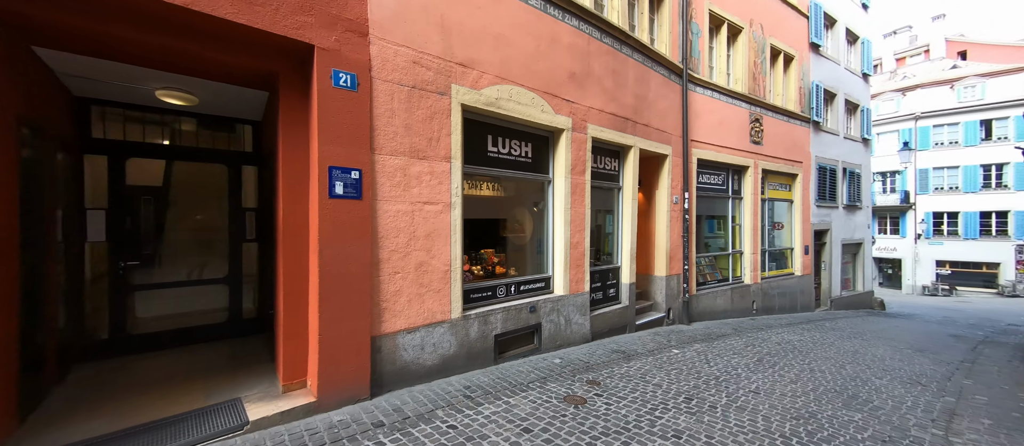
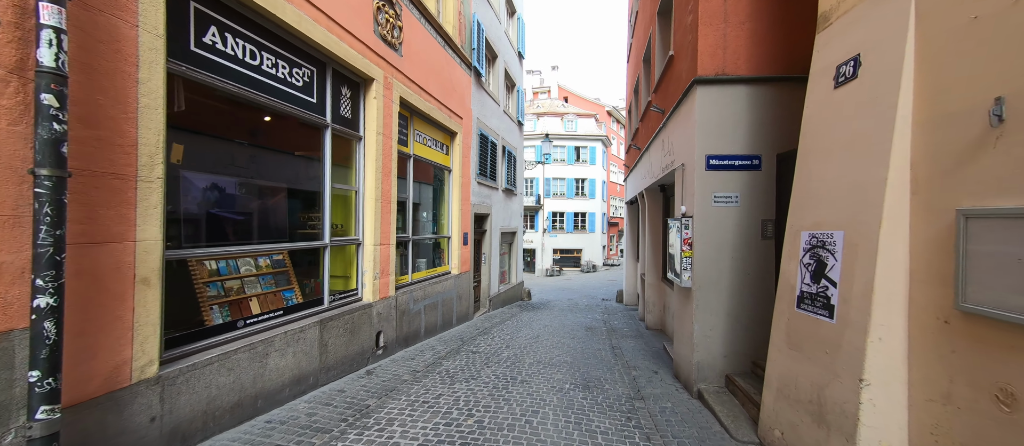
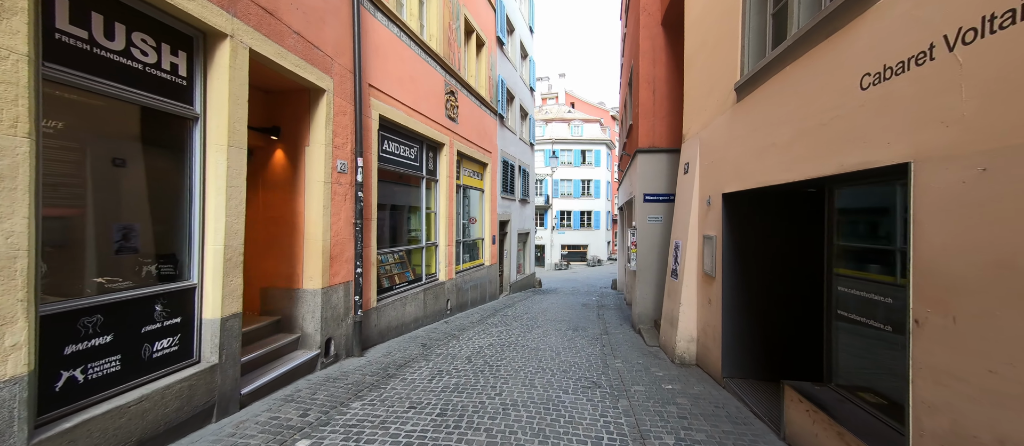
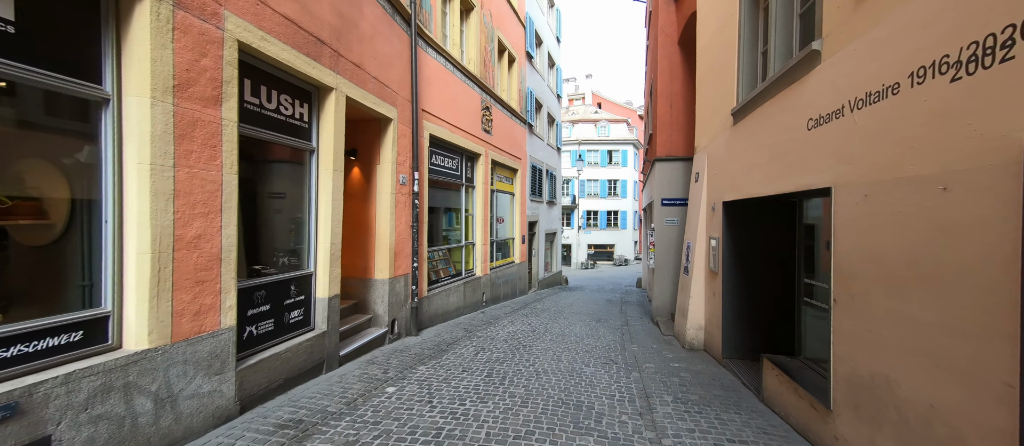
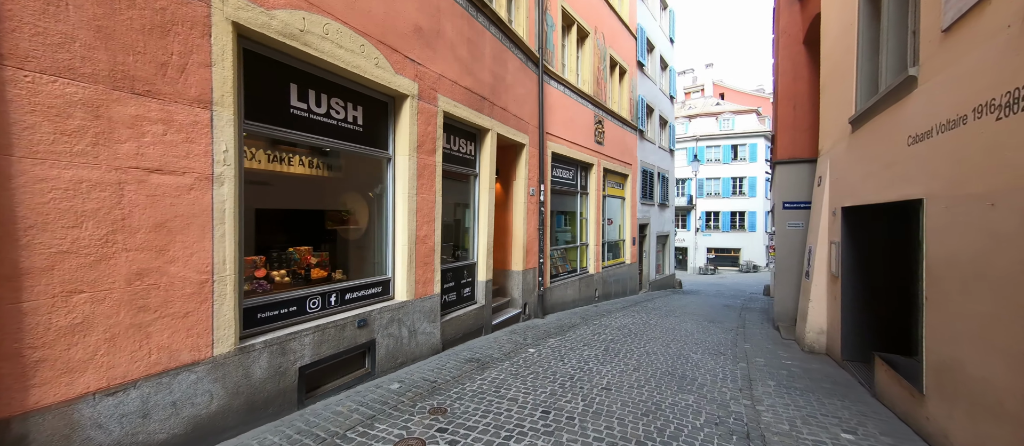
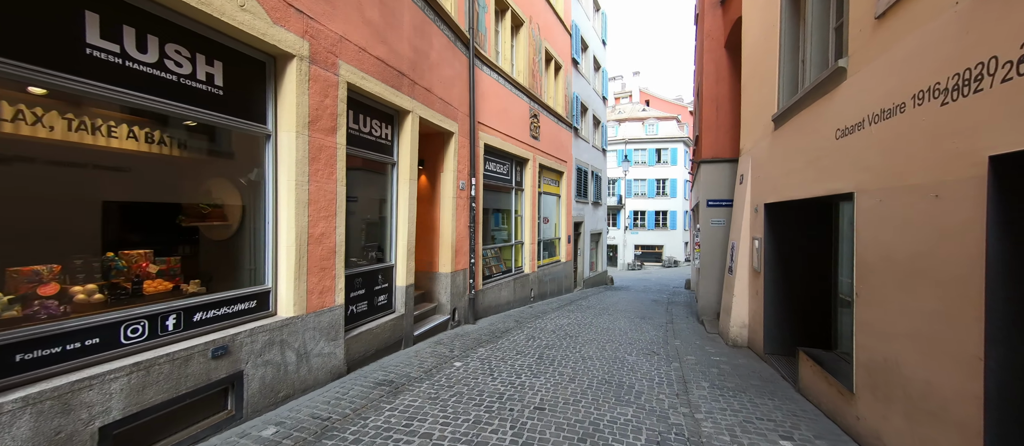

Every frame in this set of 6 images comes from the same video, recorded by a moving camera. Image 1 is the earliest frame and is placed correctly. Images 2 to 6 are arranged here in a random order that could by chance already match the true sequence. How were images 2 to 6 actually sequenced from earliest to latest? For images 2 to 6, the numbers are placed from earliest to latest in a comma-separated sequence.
5, 6, 4, 3, 2
